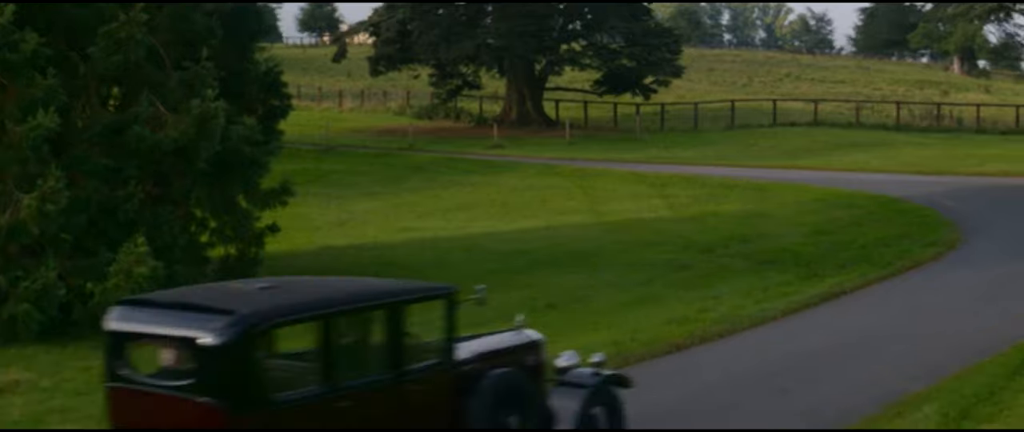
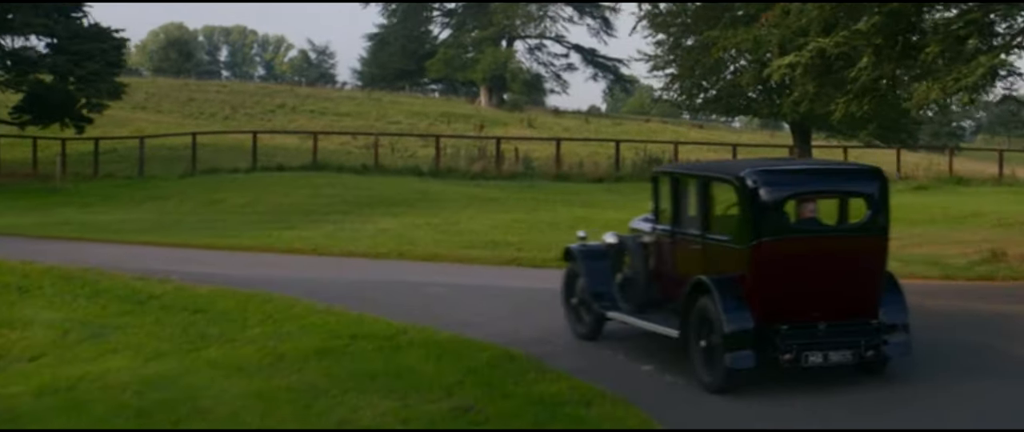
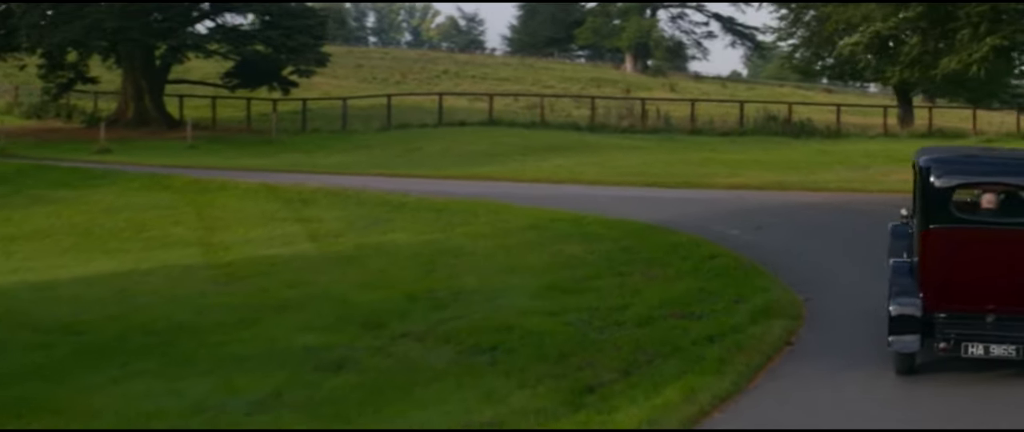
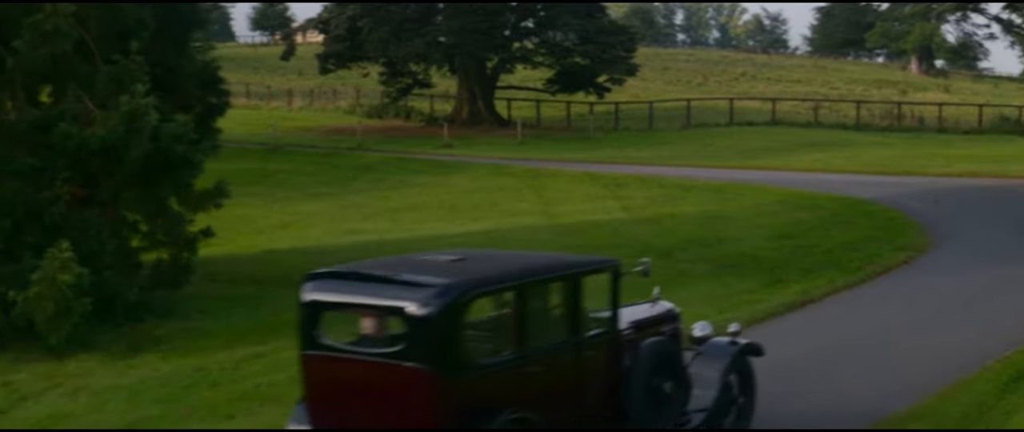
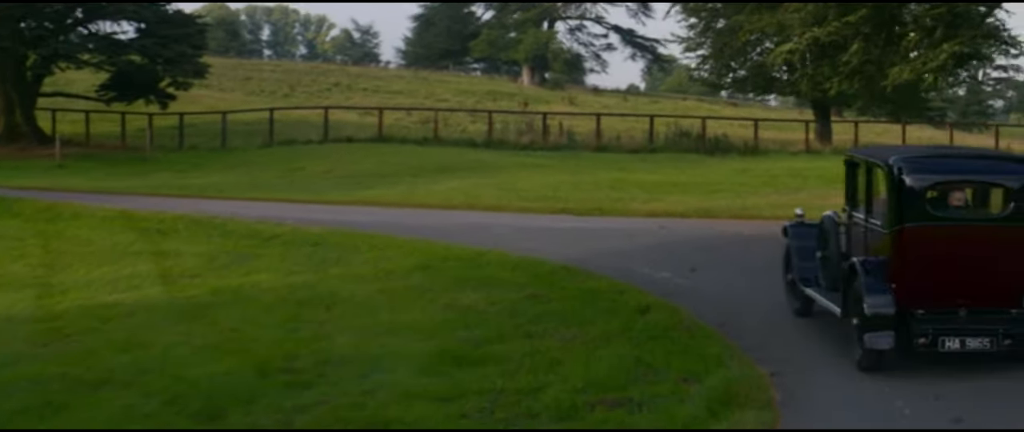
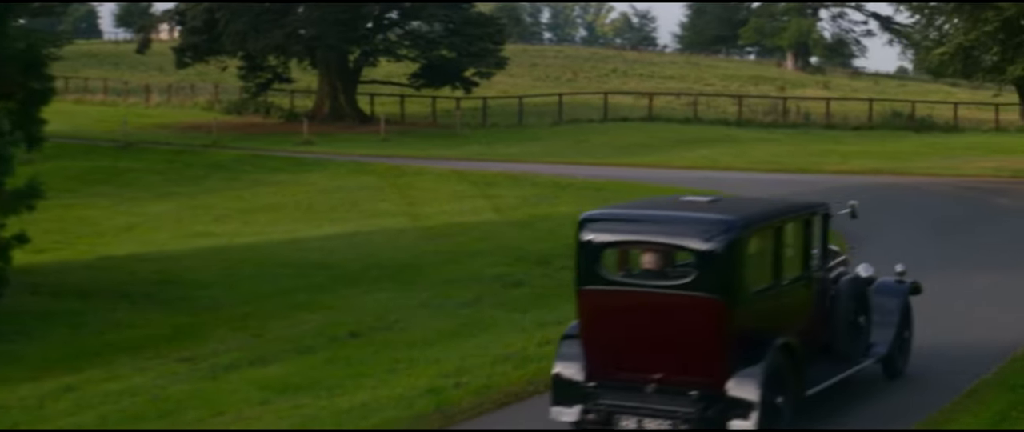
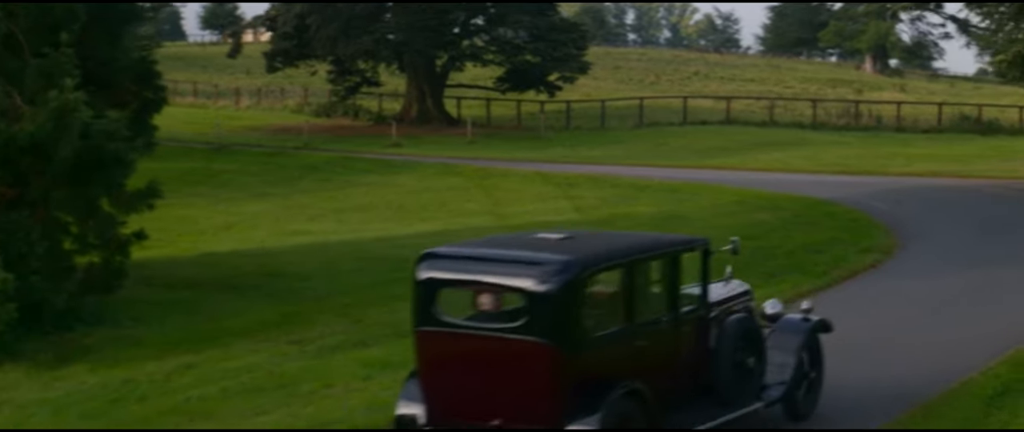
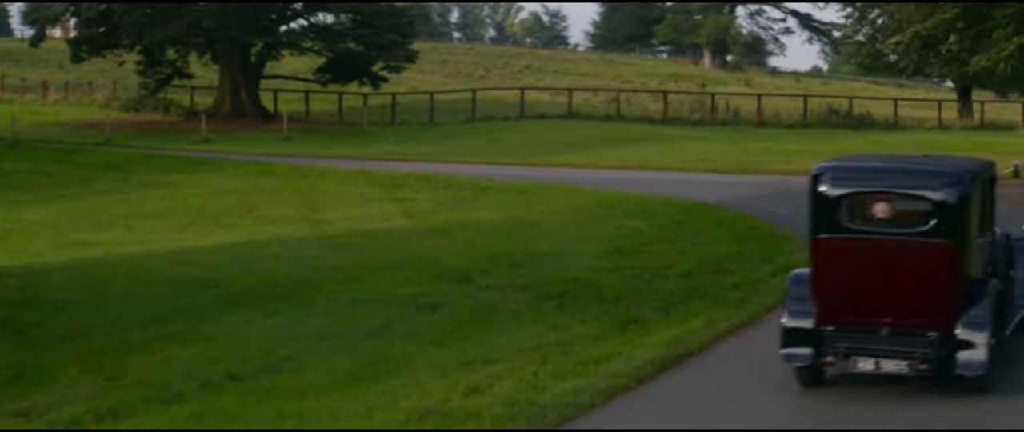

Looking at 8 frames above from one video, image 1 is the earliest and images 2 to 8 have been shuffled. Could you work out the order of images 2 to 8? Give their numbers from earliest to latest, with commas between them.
4, 7, 6, 8, 3, 5, 2
